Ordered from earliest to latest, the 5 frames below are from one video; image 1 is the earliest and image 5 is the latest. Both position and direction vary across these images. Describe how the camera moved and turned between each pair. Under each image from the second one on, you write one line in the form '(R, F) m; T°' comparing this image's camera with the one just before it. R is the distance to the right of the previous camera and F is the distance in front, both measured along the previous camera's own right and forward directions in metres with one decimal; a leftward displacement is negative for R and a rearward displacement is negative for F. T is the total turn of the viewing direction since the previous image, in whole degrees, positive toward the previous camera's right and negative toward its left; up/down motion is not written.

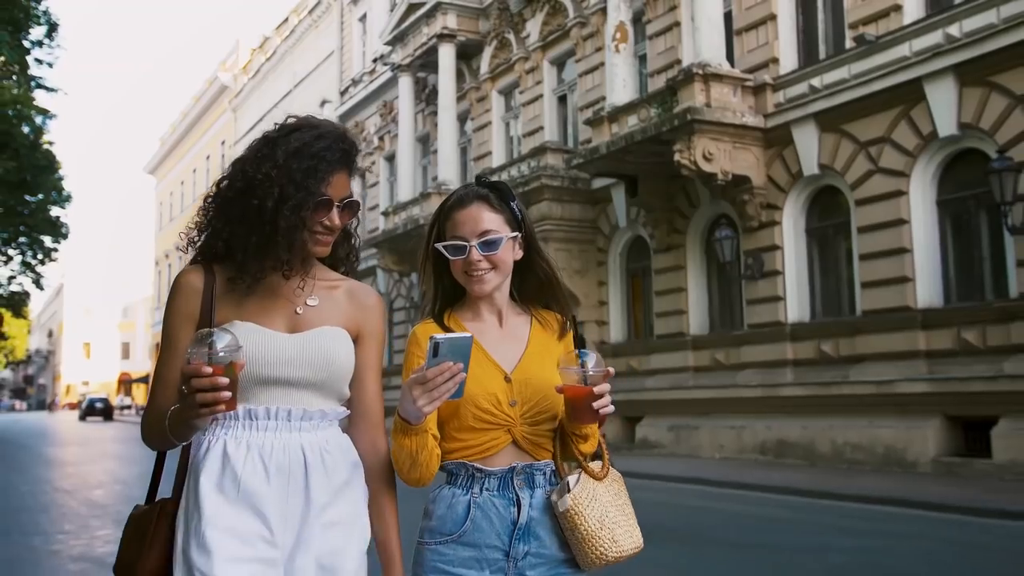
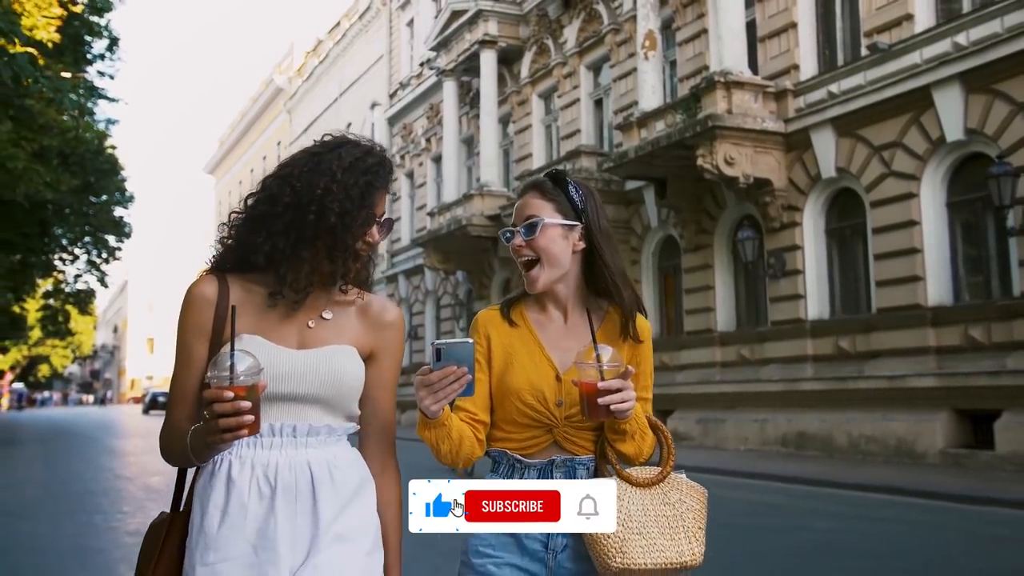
(+0.4, -0.8) m; -3°
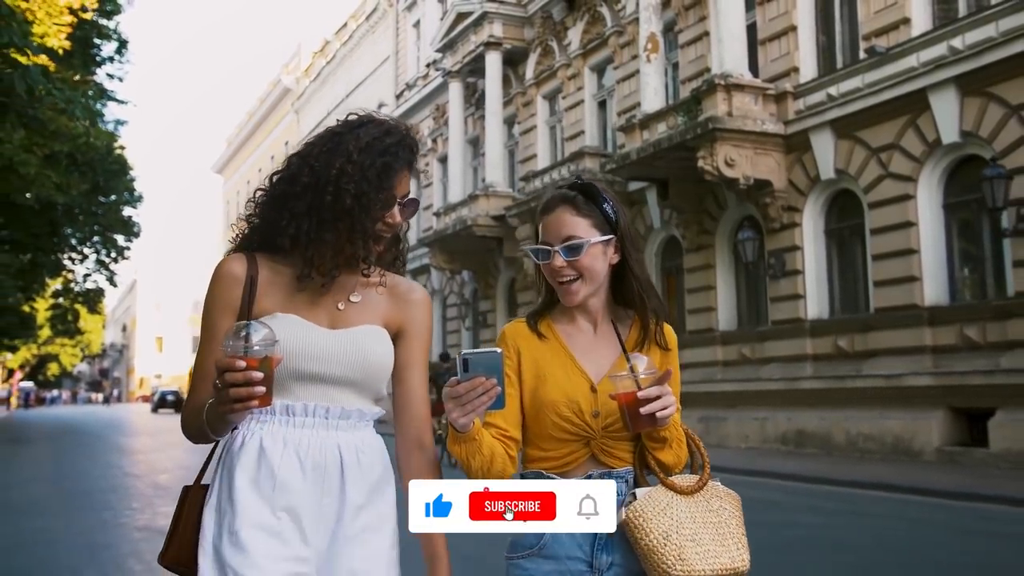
(+0.1, -0.2) m; 0°
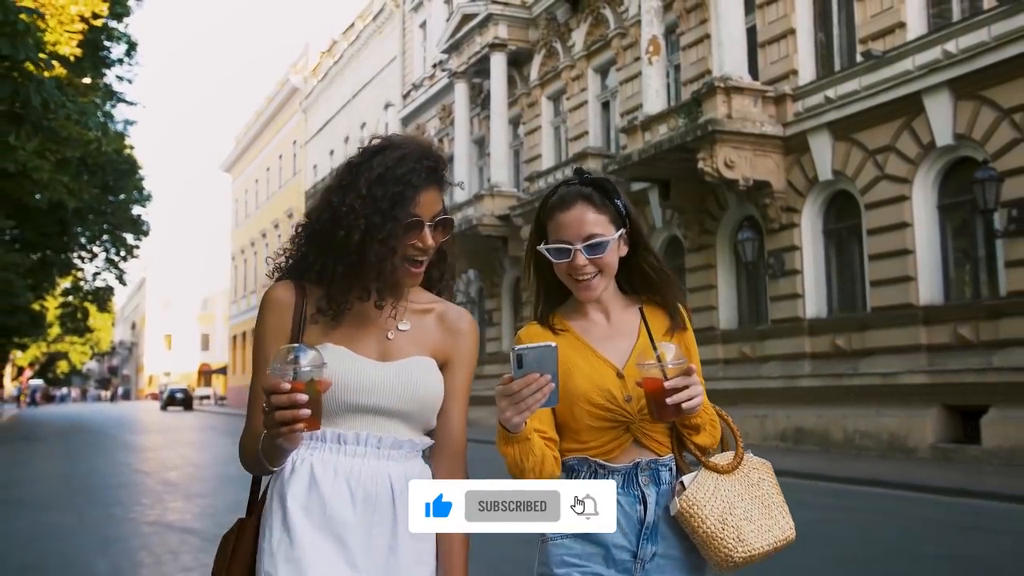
(+0.1, -0.3) m; 0°
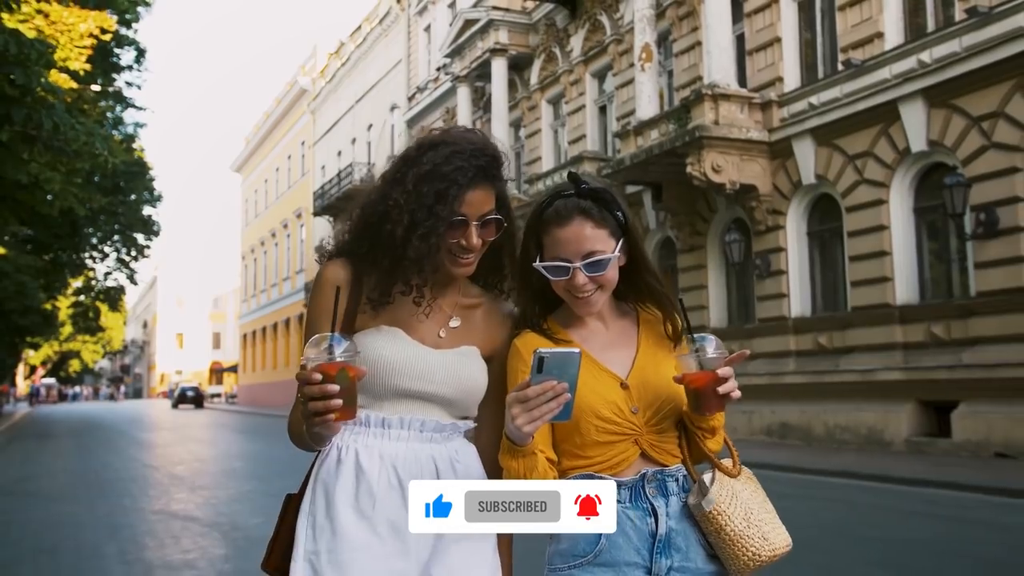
(+0.3, -0.6) m; -1°
